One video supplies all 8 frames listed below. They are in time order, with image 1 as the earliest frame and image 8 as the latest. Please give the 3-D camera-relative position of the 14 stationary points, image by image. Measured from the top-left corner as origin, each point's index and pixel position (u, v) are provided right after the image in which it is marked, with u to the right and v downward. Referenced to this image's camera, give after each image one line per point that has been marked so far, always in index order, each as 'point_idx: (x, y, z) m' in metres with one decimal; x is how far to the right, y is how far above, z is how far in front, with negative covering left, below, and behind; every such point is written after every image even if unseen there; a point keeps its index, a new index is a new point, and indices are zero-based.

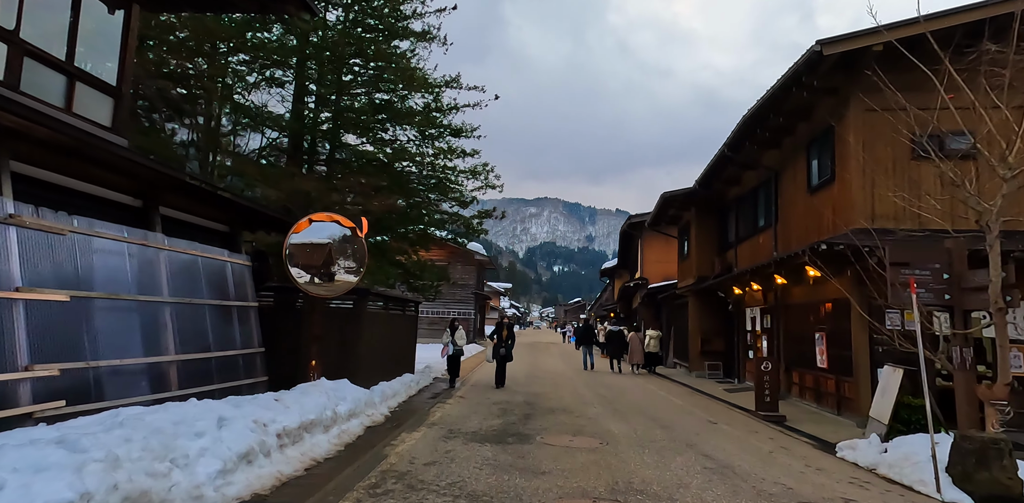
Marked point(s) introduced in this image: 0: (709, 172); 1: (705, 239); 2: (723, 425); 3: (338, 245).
0: (+5.3, +2.1, +15.3) m
1: (+6.0, +0.4, +17.8) m
2: (+3.3, -2.7, +8.9) m
3: (-2.4, +0.1, +7.9) m
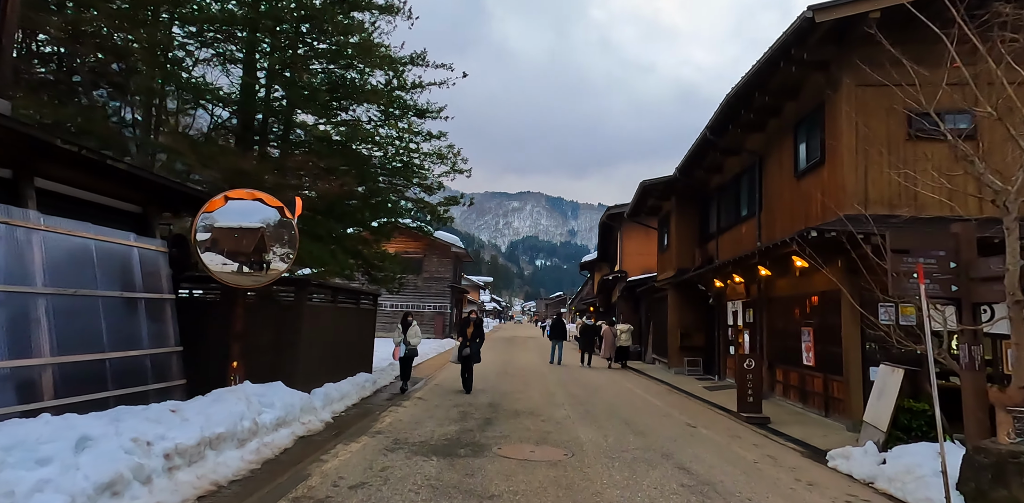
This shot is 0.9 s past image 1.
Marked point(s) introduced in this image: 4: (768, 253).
0: (+4.5, +2.4, +14.5) m
1: (+5.2, +0.7, +17.1) m
2: (+2.7, -2.6, +8.2) m
3: (-2.9, +0.3, +6.9) m
4: (+4.3, 0.0, +9.6) m
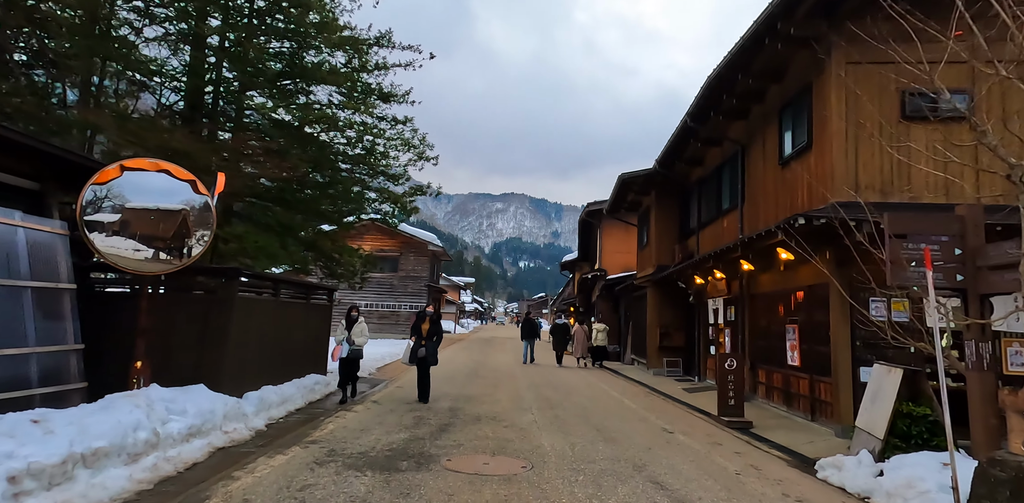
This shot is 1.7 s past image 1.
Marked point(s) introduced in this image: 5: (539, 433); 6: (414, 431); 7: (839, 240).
0: (+3.8, +2.5, +13.9) m
1: (+4.4, +0.8, +16.5) m
2: (+2.2, -2.4, +7.5) m
3: (-3.4, +0.4, +6.1) m
4: (+3.8, +0.1, +8.9) m
5: (+0.3, -2.3, +7.0) m
6: (-1.2, -2.2, +6.8) m
7: (+4.1, +0.1, +7.2) m
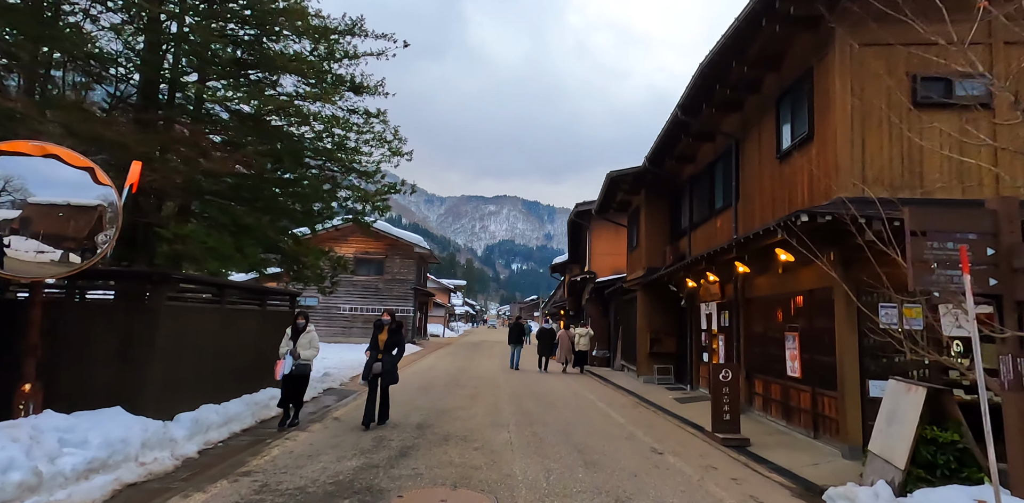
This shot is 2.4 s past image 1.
0: (+3.4, +2.4, +13.2) m
1: (+4.0, +0.7, +15.8) m
2: (+1.9, -2.4, +6.7) m
3: (-3.7, +0.4, +5.3) m
4: (+3.4, +0.1, +8.2) m
5: (0.0, -2.3, +6.3) m
6: (-1.5, -2.2, +6.0) m
7: (+3.8, +0.1, +6.5) m
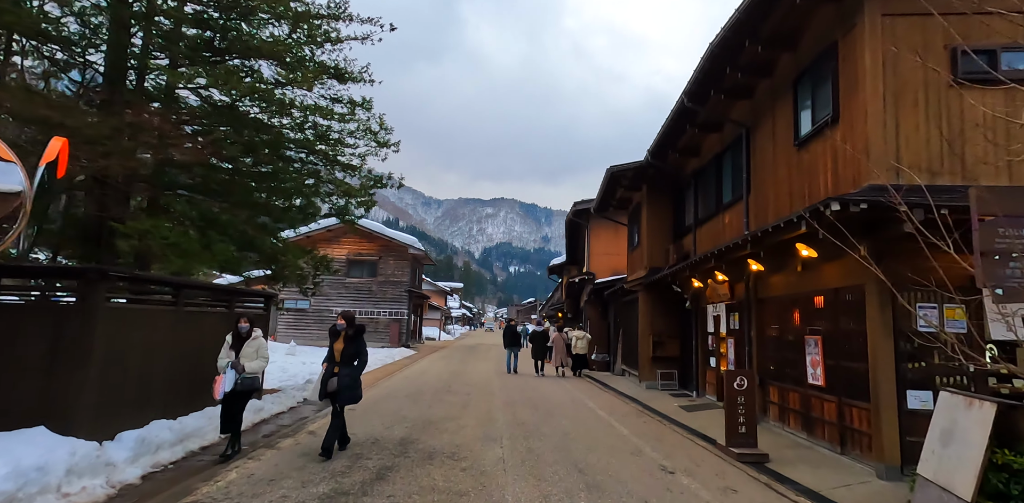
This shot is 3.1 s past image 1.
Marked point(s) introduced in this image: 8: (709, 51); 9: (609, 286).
0: (+3.3, +2.5, +12.4) m
1: (+3.9, +0.7, +15.1) m
2: (+1.8, -2.4, +6.0) m
3: (-3.8, +0.5, +4.5) m
4: (+3.3, +0.2, +7.5) m
5: (-0.1, -2.2, +5.5) m
6: (-1.6, -2.1, +5.3) m
7: (+3.7, +0.2, +5.8) m
8: (+3.0, +3.1, +8.7) m
9: (+3.2, -1.2, +19.0) m
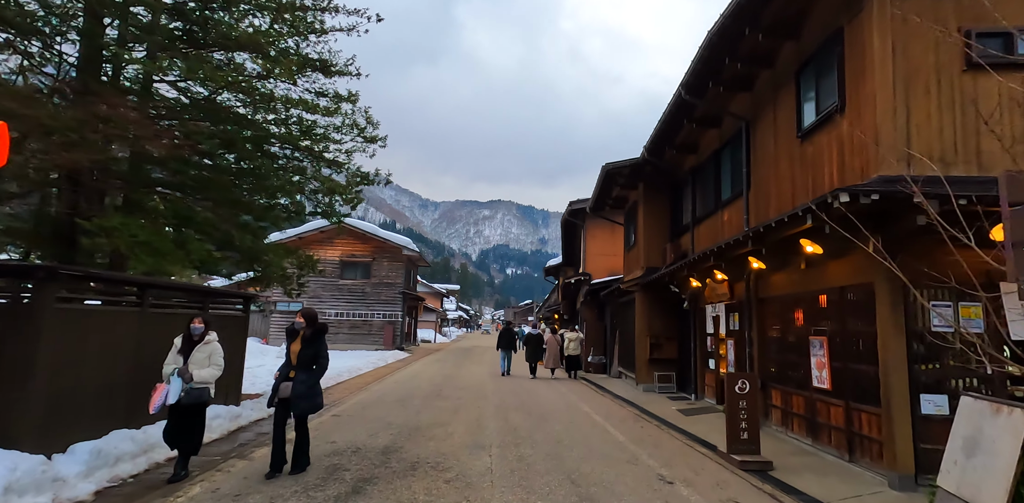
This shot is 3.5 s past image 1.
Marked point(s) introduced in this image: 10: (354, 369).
0: (+3.1, +2.5, +12.1) m
1: (+3.7, +0.8, +14.7) m
2: (+1.7, -2.3, +5.6) m
3: (-3.9, +0.5, +4.1) m
4: (+3.2, +0.2, +7.1) m
5: (-0.2, -2.2, +5.1) m
6: (-1.7, -2.1, +4.9) m
7: (+3.6, +0.2, +5.4) m
8: (+2.9, +3.1, +8.3) m
9: (+3.1, -1.2, +18.6) m
10: (-5.2, -3.9, +18.8) m
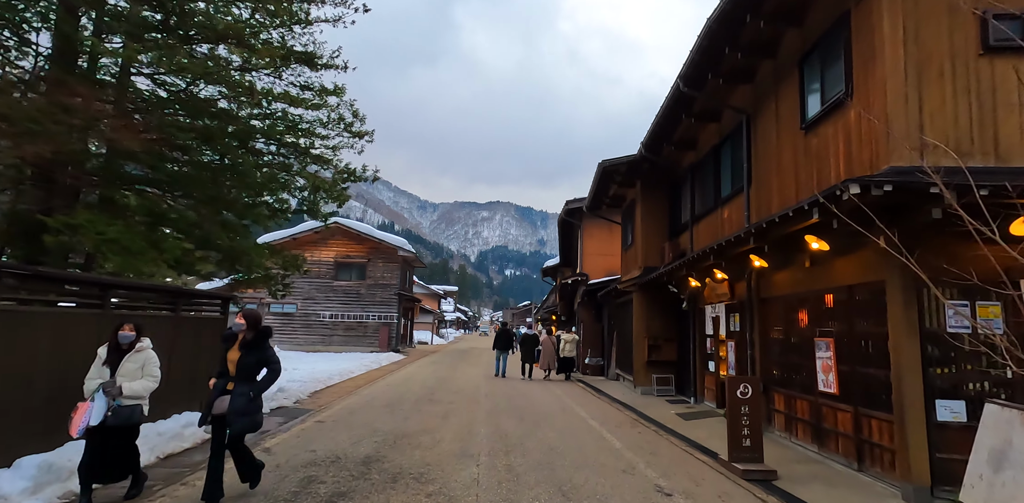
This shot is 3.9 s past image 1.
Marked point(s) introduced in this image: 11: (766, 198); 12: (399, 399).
0: (+3.0, +2.5, +11.7) m
1: (+3.5, +0.8, +14.3) m
2: (+1.6, -2.3, +5.2) m
3: (-4.0, +0.5, +3.7) m
4: (+3.1, +0.2, +6.8) m
5: (-0.3, -2.1, +4.8) m
6: (-1.8, -2.0, +4.5) m
7: (+3.5, +0.3, +5.0) m
8: (+2.7, +3.1, +8.0) m
9: (+2.9, -1.1, +18.3) m
10: (-5.4, -3.9, +18.4) m
11: (+3.7, +0.8, +8.4) m
12: (-2.3, -3.0, +11.3) m
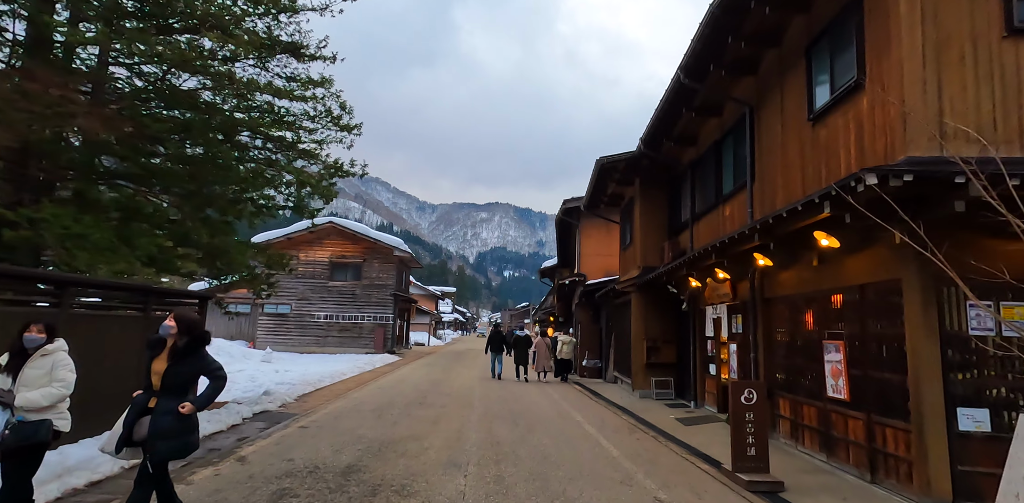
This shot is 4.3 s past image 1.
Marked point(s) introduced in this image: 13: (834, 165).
0: (+2.9, +2.5, +11.4) m
1: (+3.4, +0.8, +14.0) m
2: (+1.5, -2.3, +4.9) m
3: (-4.1, +0.6, +3.3) m
4: (+3.0, +0.3, +6.4) m
5: (-0.4, -2.1, +4.4) m
6: (-1.9, -2.0, +4.1) m
7: (+3.4, +0.3, +4.7) m
8: (+2.6, +3.2, +7.6) m
9: (+2.8, -1.1, +17.9) m
10: (-5.5, -3.8, +18.0) m
11: (+3.6, +0.8, +8.0) m
12: (-2.4, -2.9, +11.0) m
13: (+3.6, +1.0, +6.3) m
